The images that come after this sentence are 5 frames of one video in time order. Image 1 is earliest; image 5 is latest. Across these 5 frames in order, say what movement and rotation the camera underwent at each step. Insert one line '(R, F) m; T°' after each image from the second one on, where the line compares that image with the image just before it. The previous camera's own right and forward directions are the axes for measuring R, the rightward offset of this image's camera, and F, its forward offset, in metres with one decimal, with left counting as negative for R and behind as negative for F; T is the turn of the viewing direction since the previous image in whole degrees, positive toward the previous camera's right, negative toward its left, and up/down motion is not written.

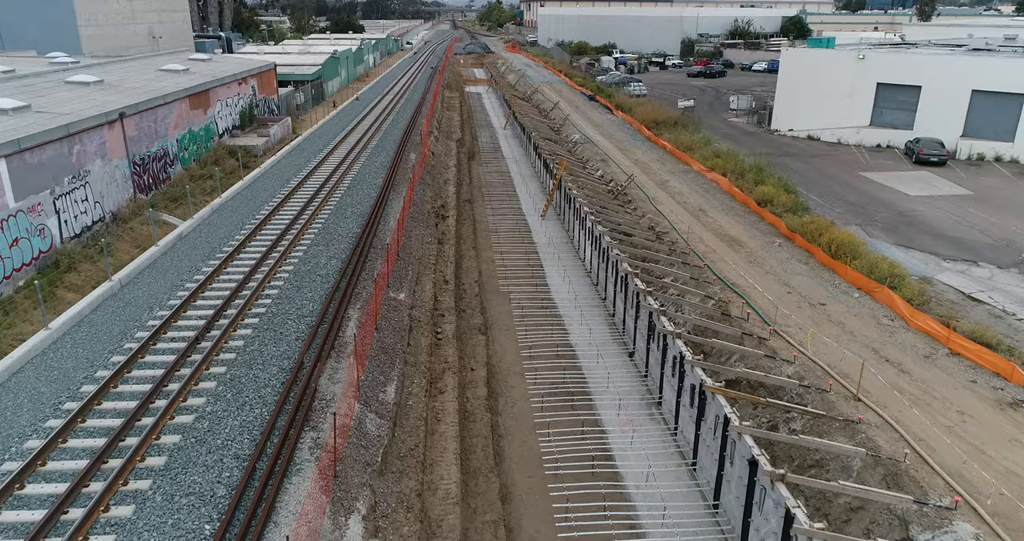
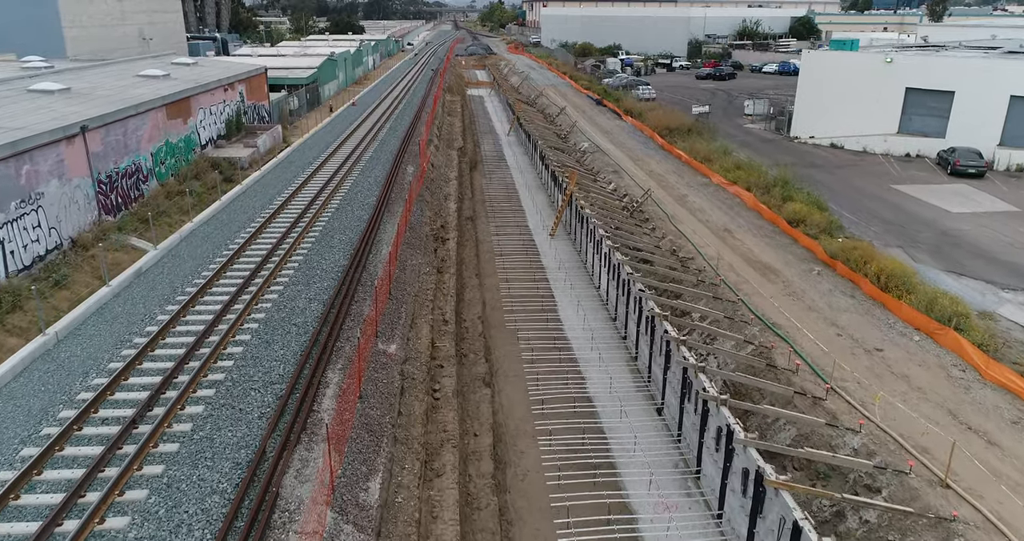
(-0.1, +2.1) m; 0°
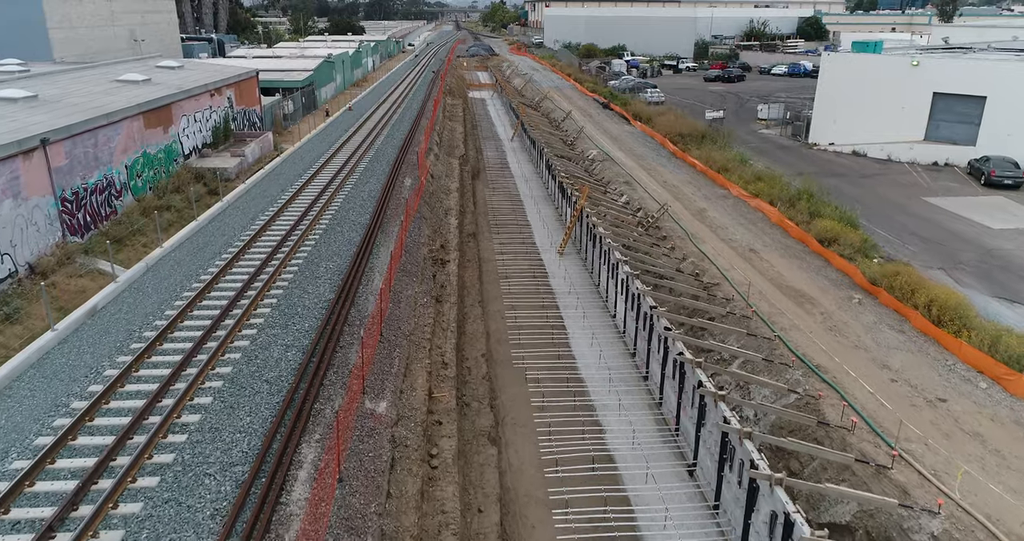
(-0.1, +1.8) m; 0°
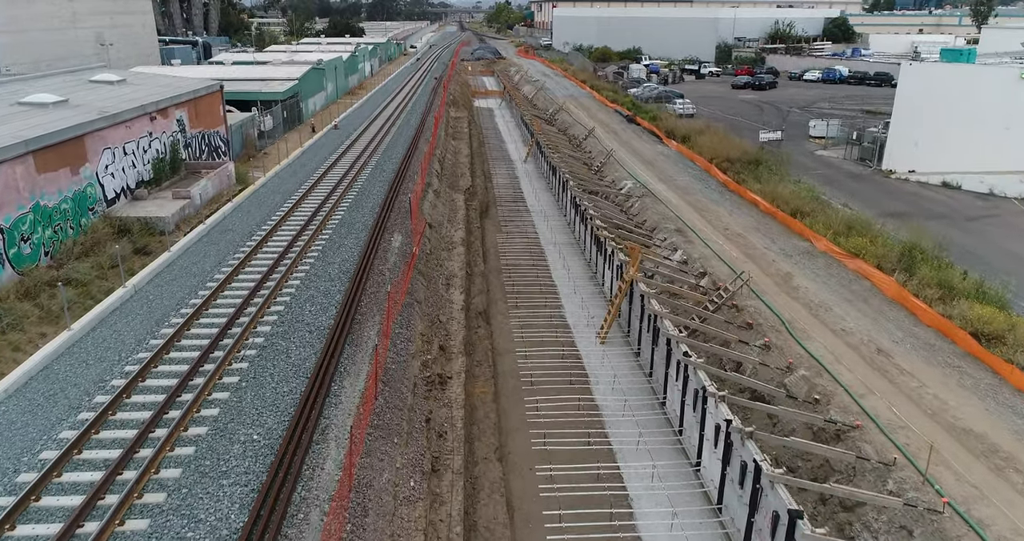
(-0.5, +5.9) m; 0°
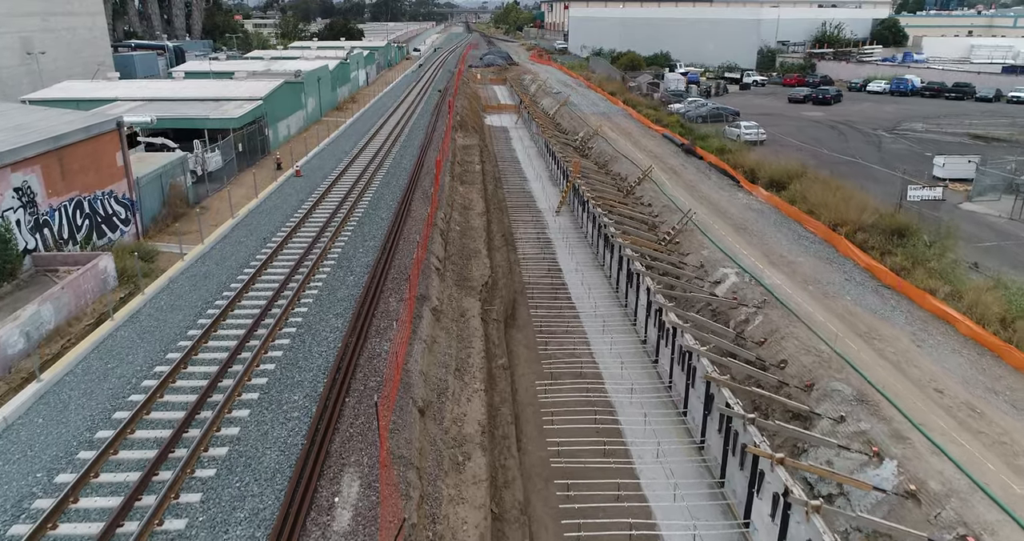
(-0.8, +9.3) m; 0°
